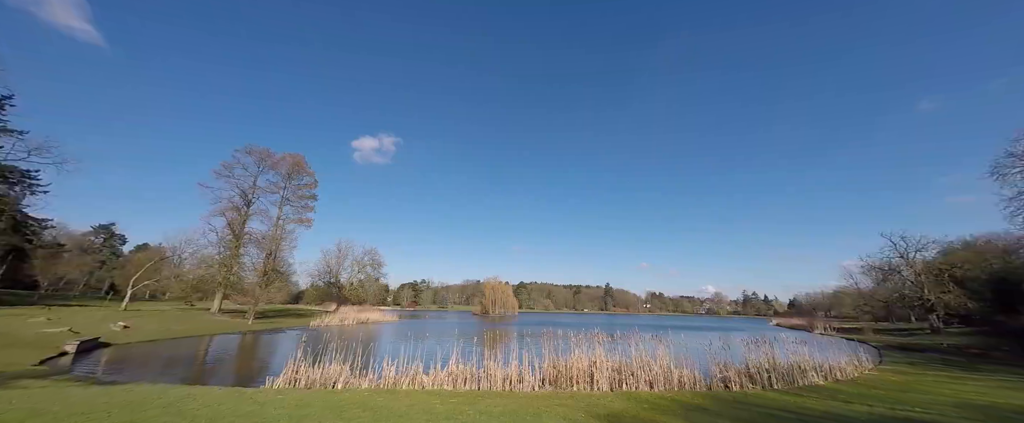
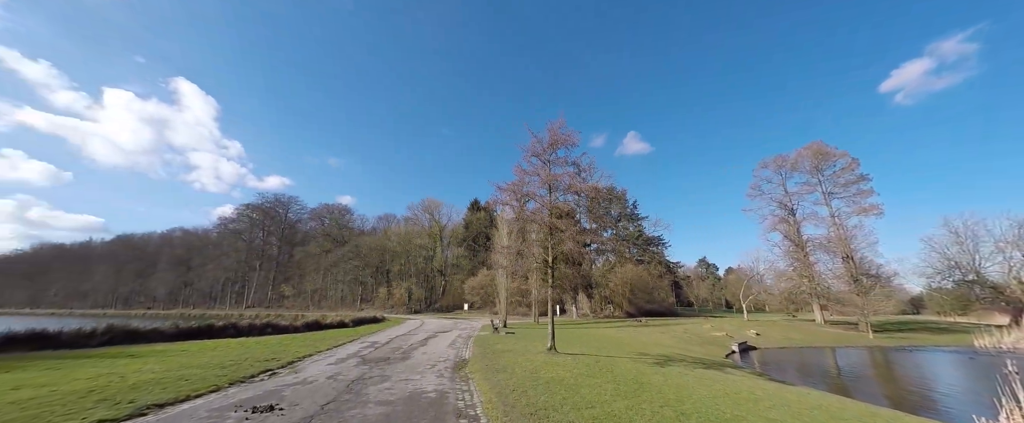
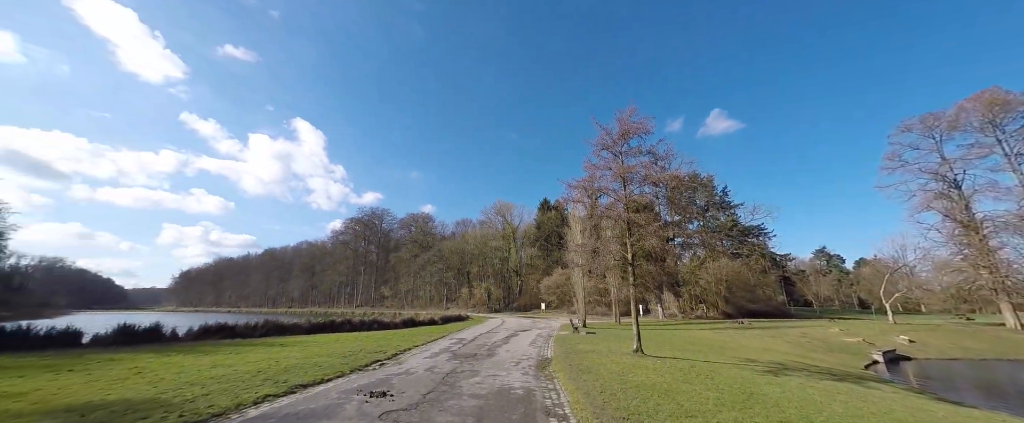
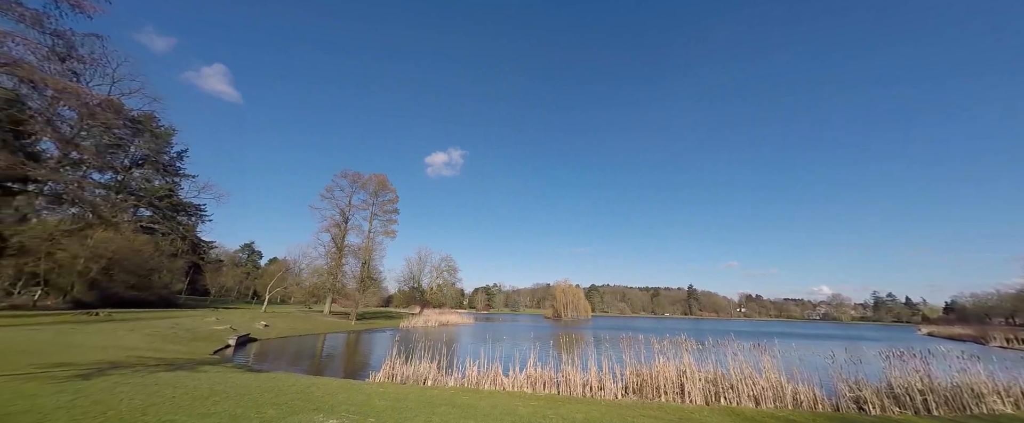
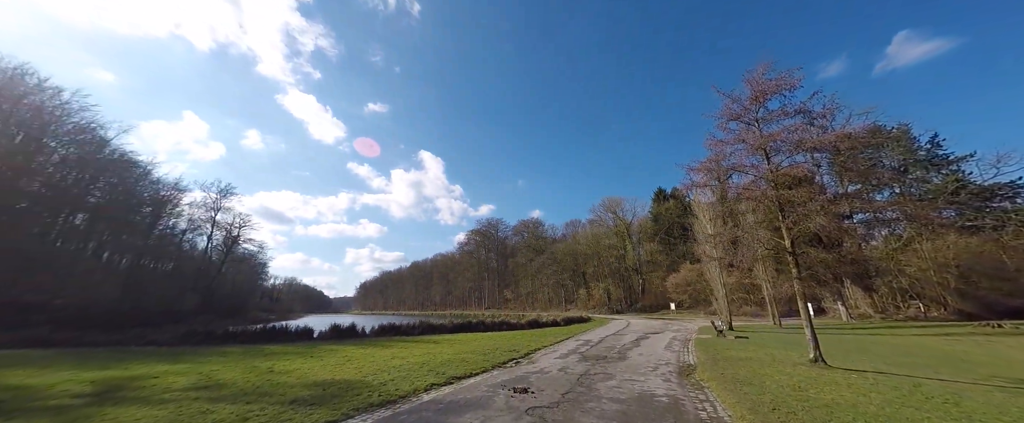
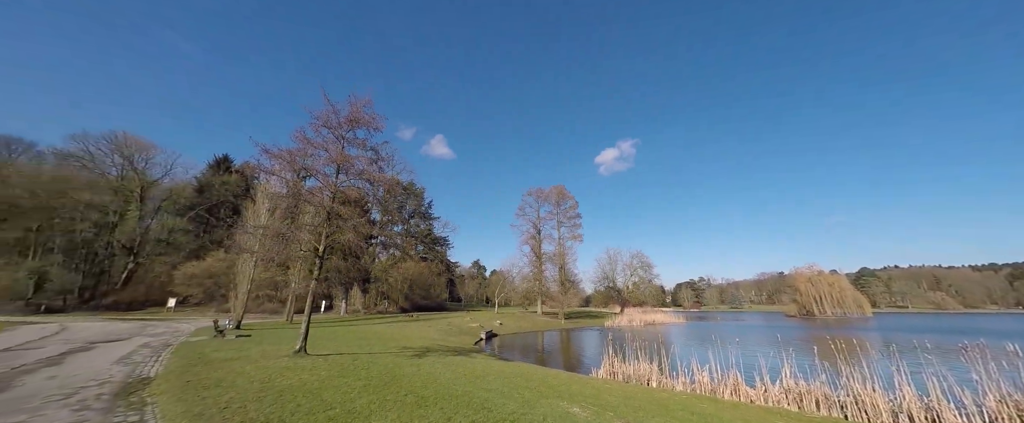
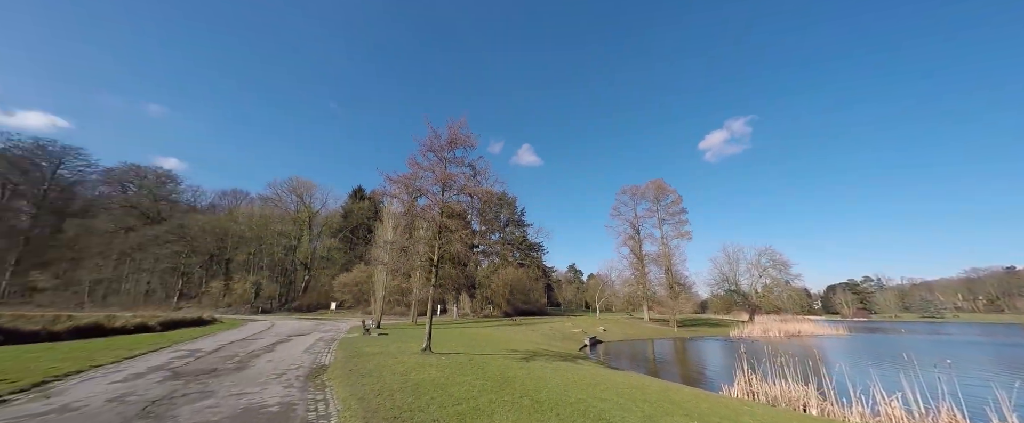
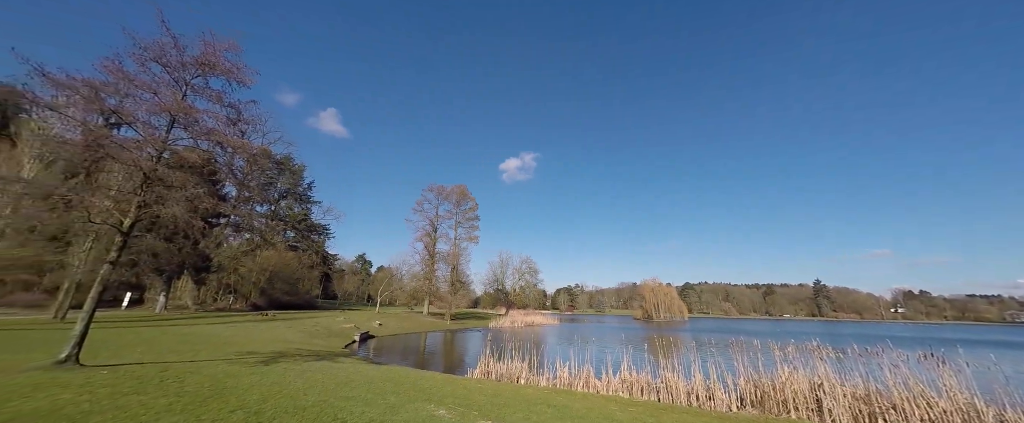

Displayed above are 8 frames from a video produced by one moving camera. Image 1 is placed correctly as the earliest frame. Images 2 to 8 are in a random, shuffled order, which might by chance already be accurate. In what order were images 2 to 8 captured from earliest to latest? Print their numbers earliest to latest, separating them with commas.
4, 8, 6, 7, 2, 3, 5
